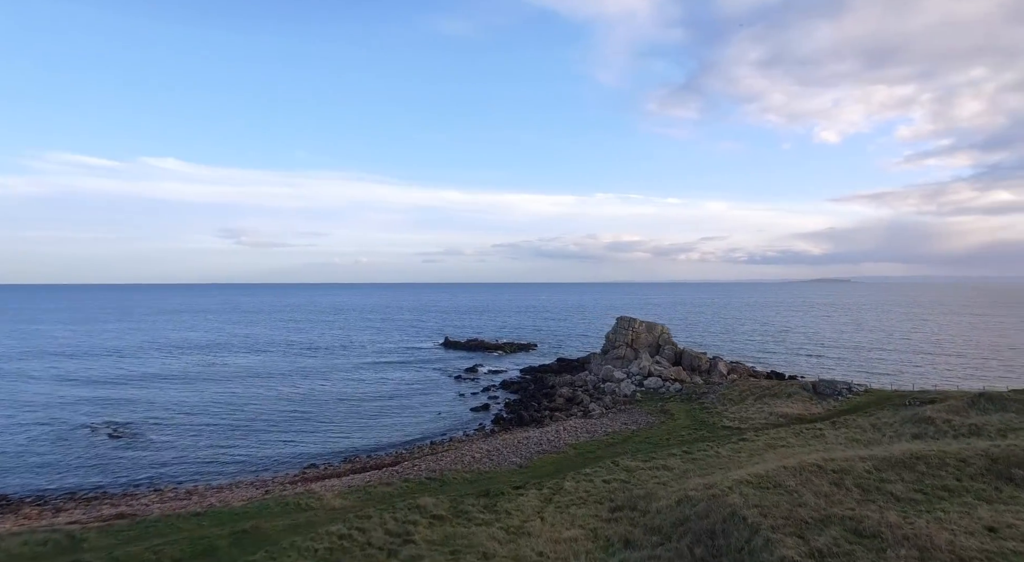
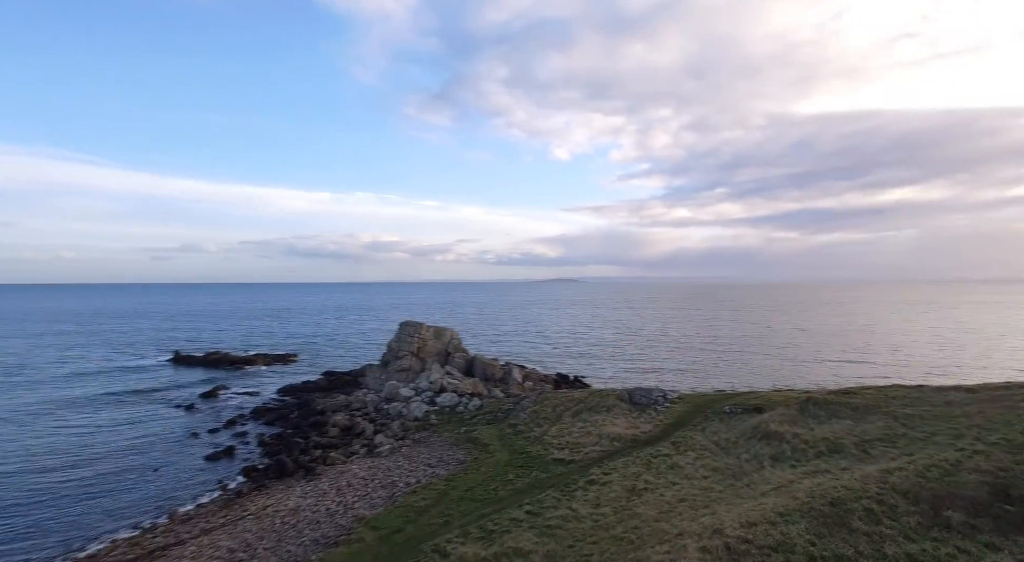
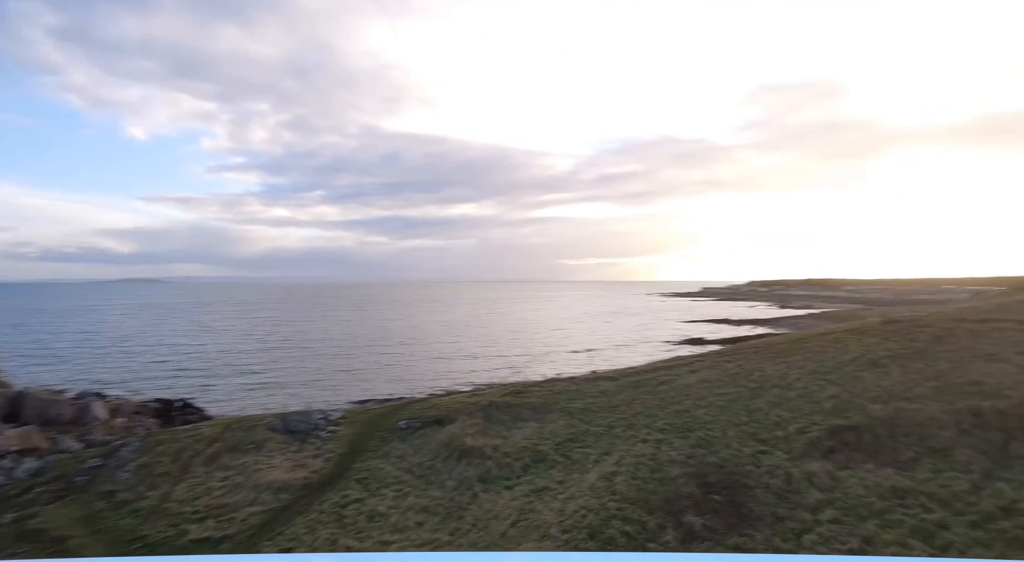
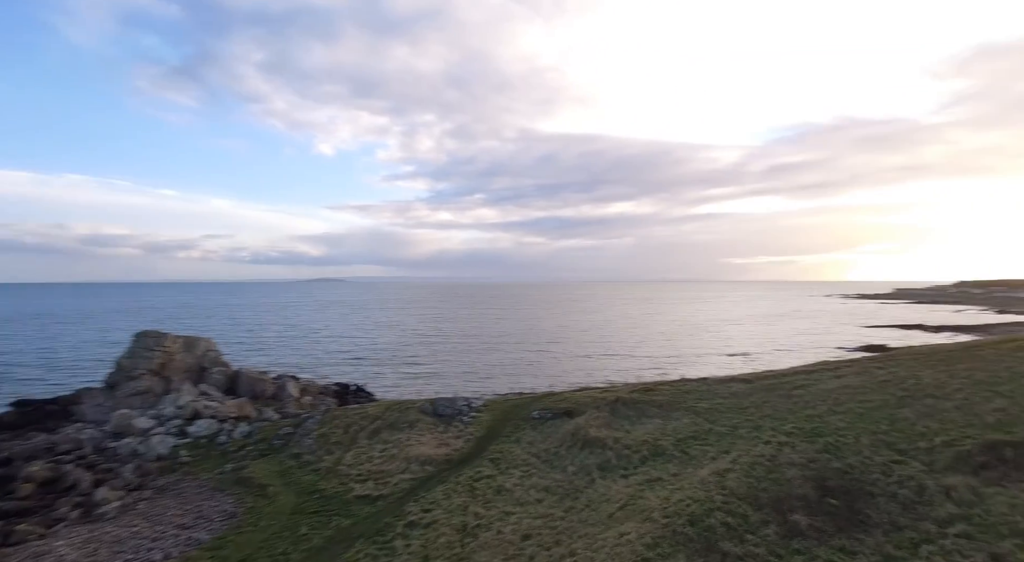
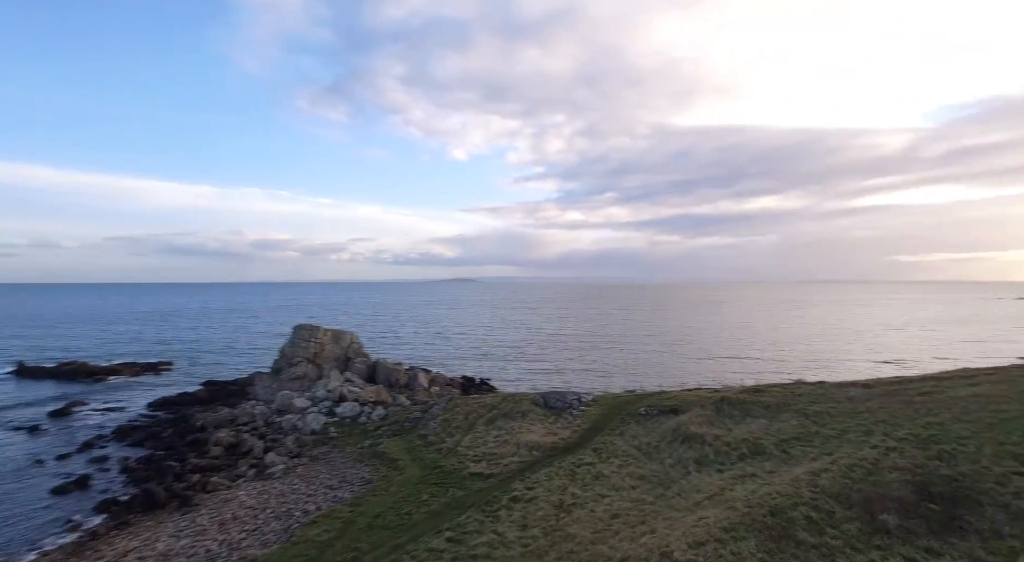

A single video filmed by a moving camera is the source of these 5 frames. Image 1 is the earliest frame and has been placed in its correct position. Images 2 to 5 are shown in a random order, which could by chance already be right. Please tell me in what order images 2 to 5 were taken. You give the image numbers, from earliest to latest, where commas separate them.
2, 5, 4, 3
